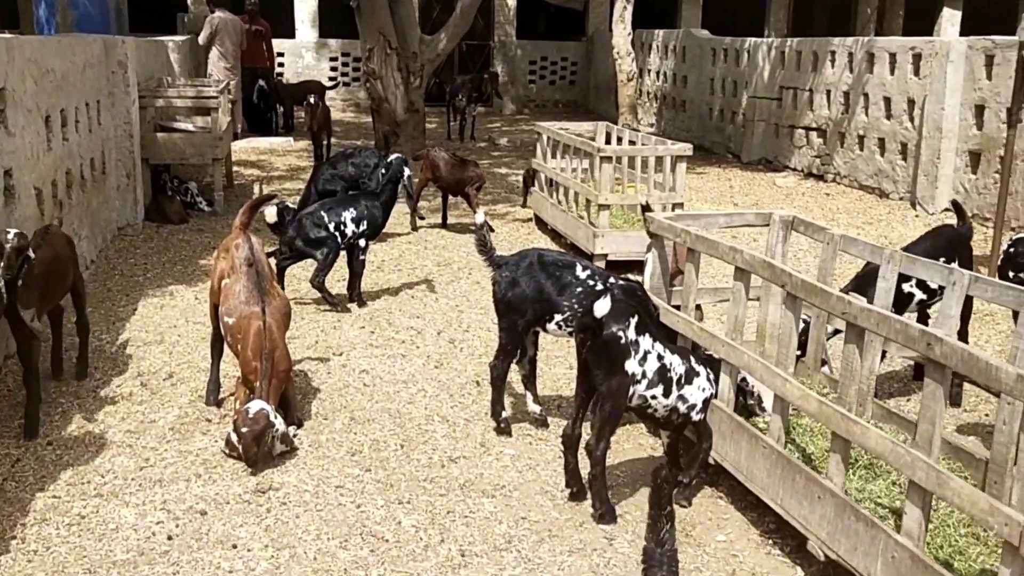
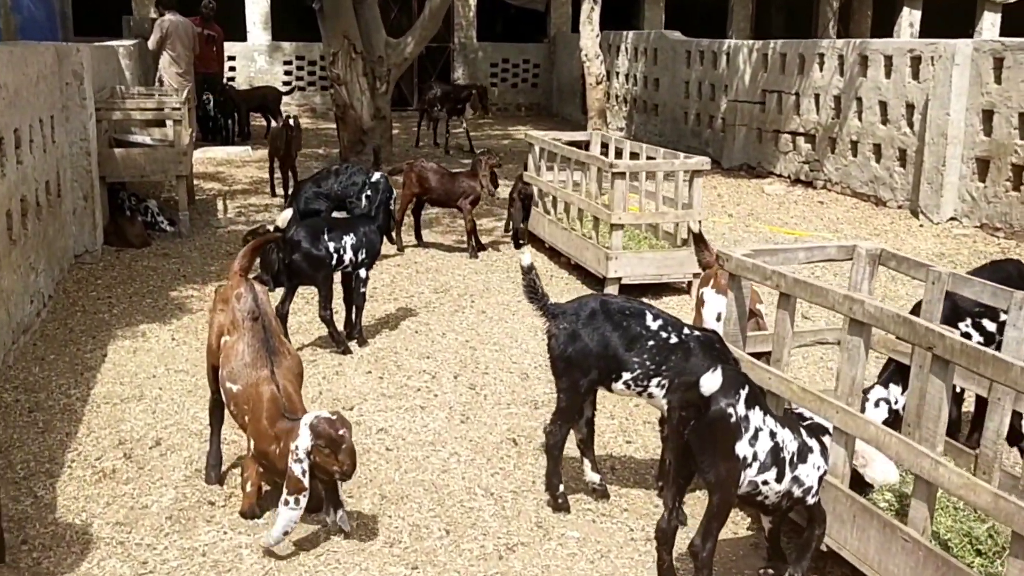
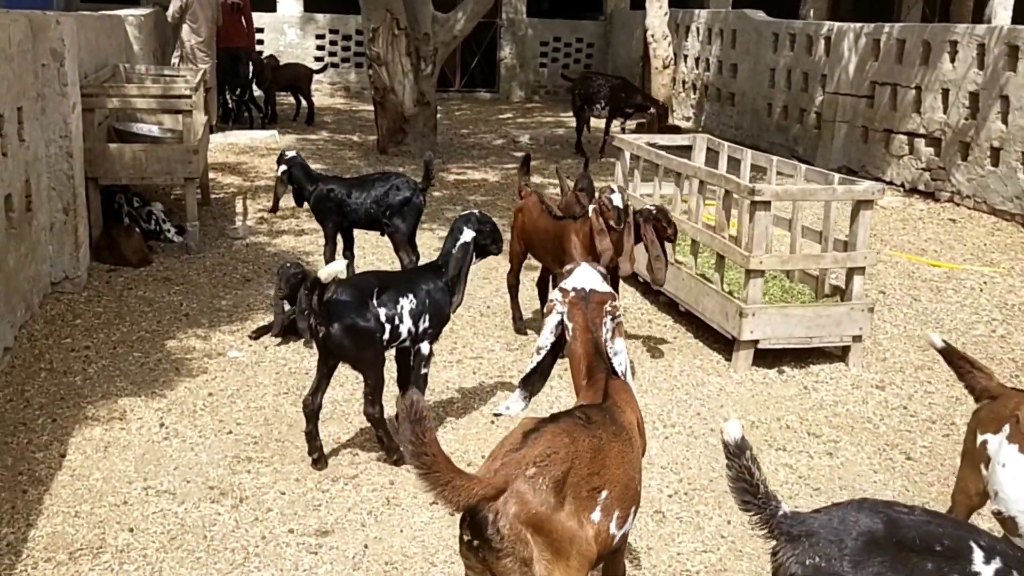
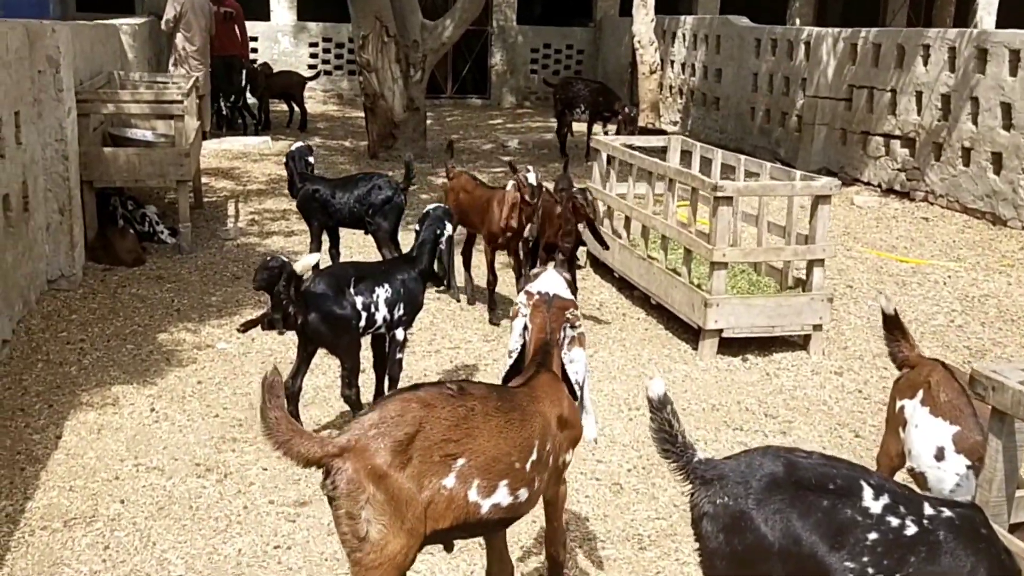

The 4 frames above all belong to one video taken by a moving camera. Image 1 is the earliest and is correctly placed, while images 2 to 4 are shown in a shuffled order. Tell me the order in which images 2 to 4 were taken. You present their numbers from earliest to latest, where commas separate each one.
2, 4, 3
